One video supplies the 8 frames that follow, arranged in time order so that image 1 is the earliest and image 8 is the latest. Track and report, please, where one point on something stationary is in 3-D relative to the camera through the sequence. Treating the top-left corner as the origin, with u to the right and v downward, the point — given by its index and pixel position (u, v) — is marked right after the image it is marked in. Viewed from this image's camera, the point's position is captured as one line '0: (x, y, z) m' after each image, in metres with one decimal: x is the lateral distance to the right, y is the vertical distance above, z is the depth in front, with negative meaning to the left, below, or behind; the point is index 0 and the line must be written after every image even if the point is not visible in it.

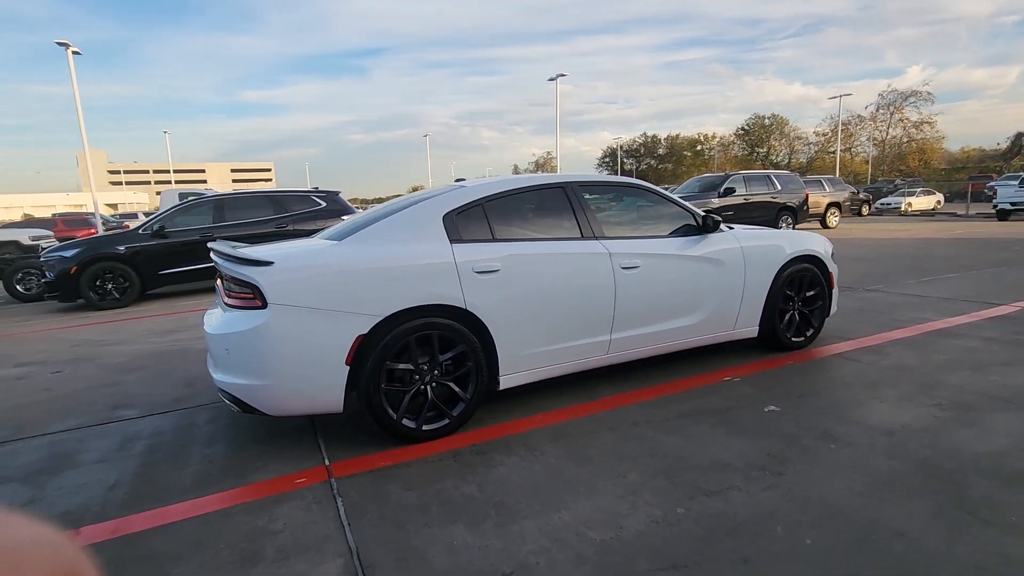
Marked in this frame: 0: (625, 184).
0: (+0.9, +0.8, +4.3) m
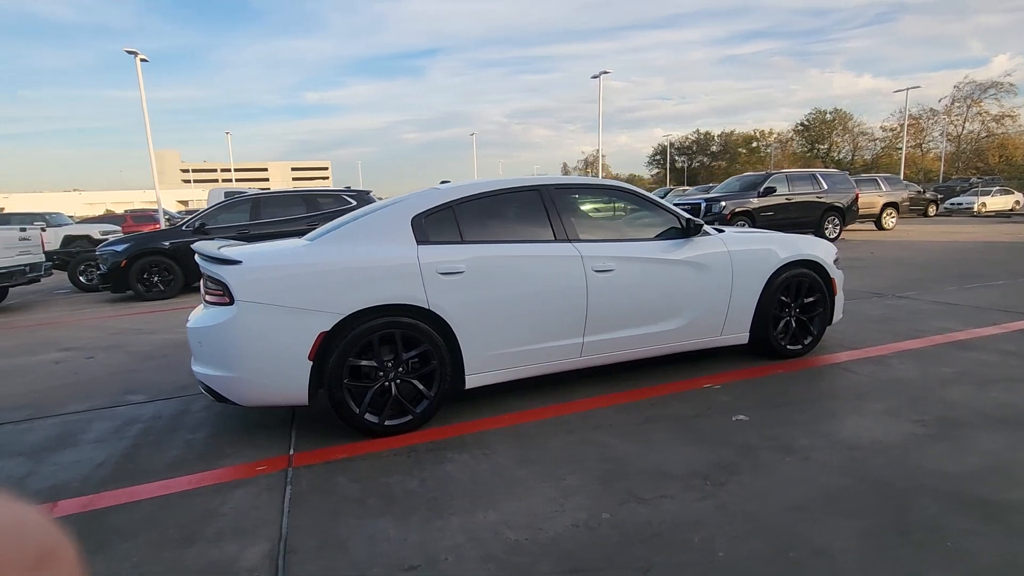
0: (+0.7, +0.8, +4.3) m
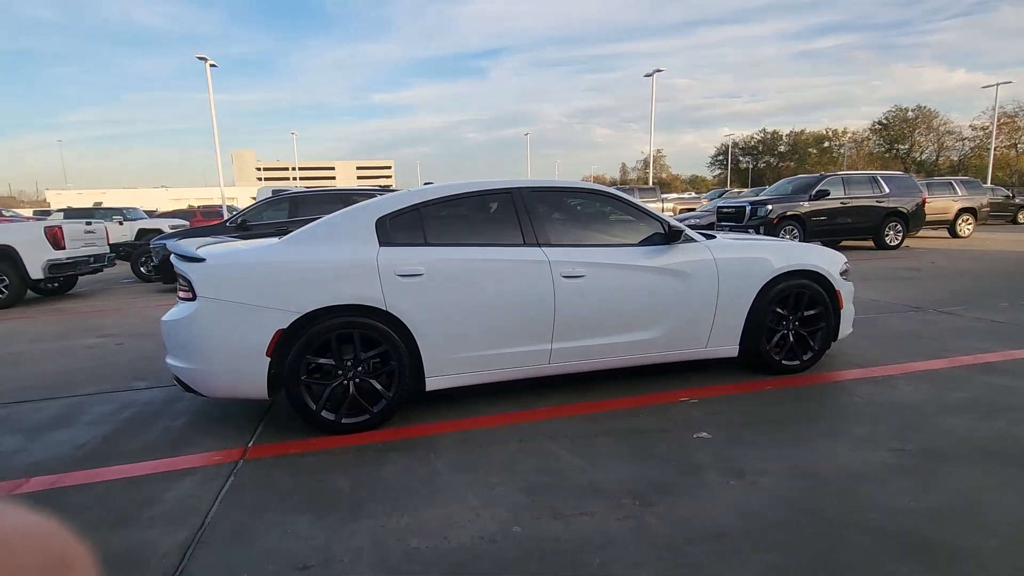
0: (+0.5, +0.8, +4.2) m
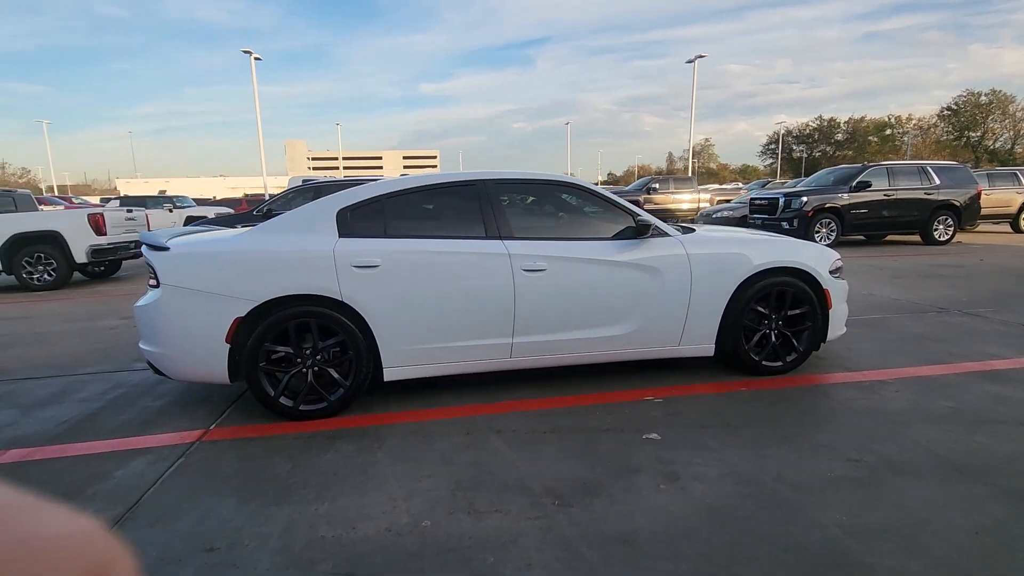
0: (+0.3, +0.8, +4.1) m
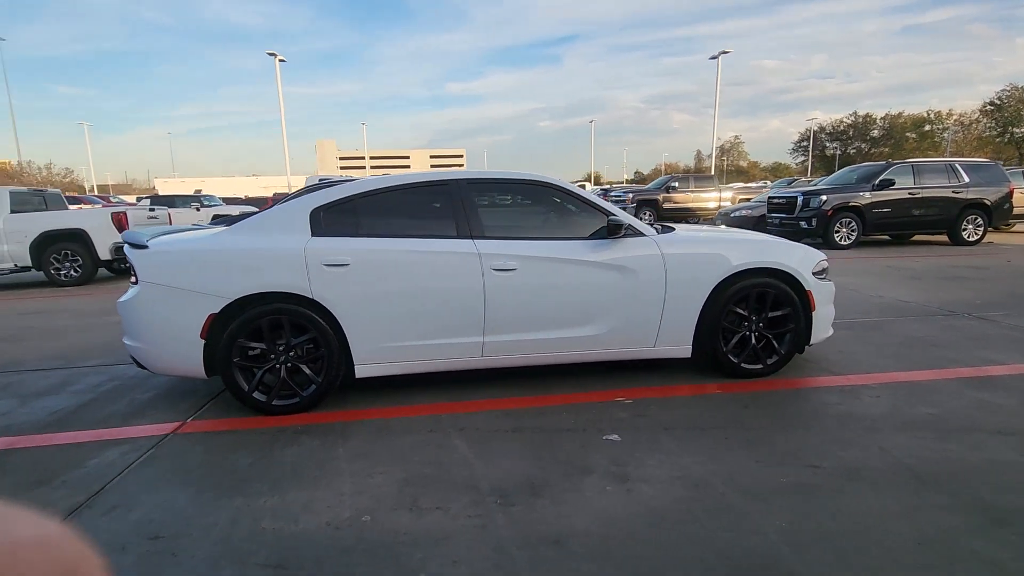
0: (+0.1, +0.8, +4.1) m
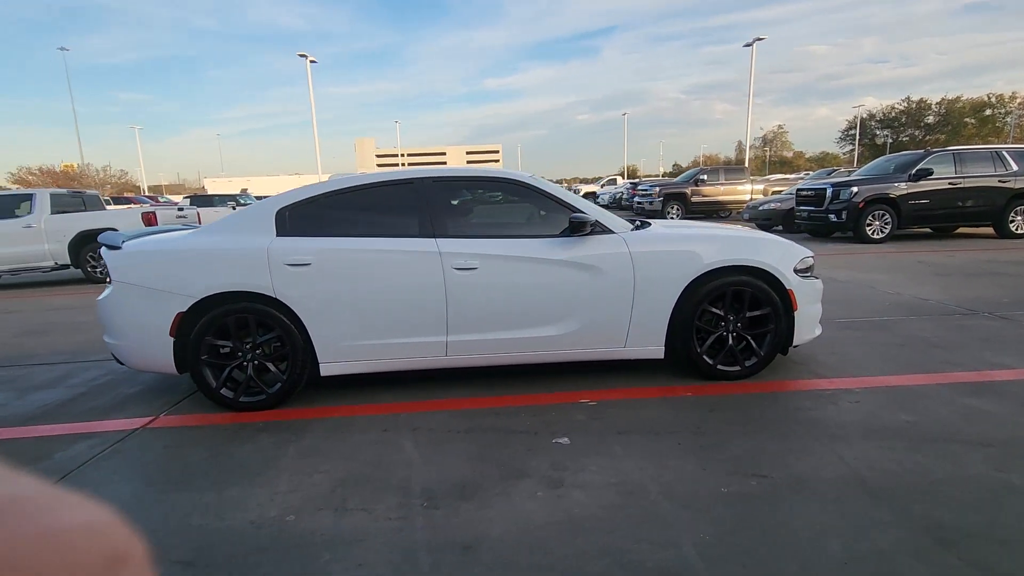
0: (-0.2, +0.8, +4.1) m
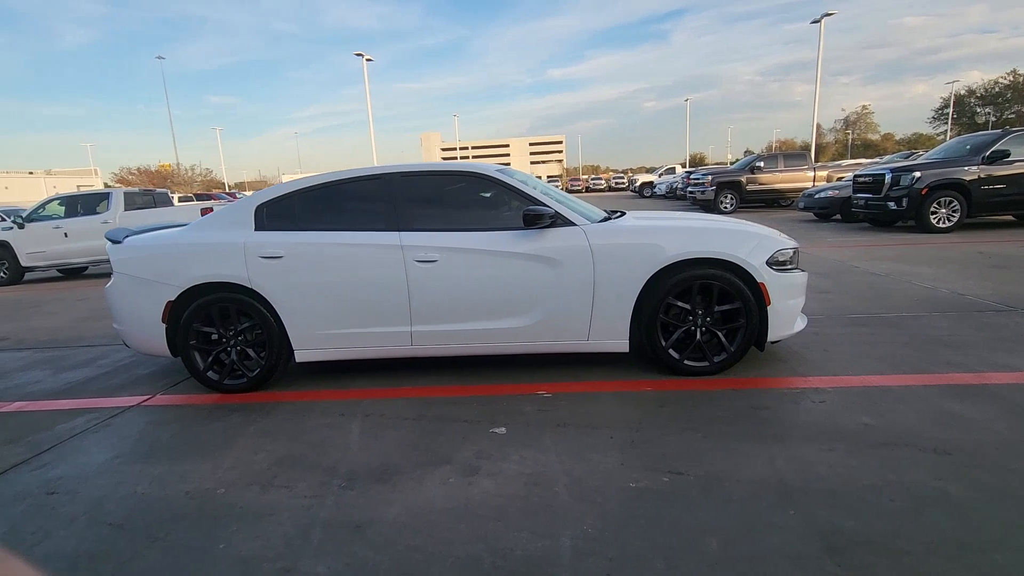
0: (-0.4, +0.9, +4.2) m
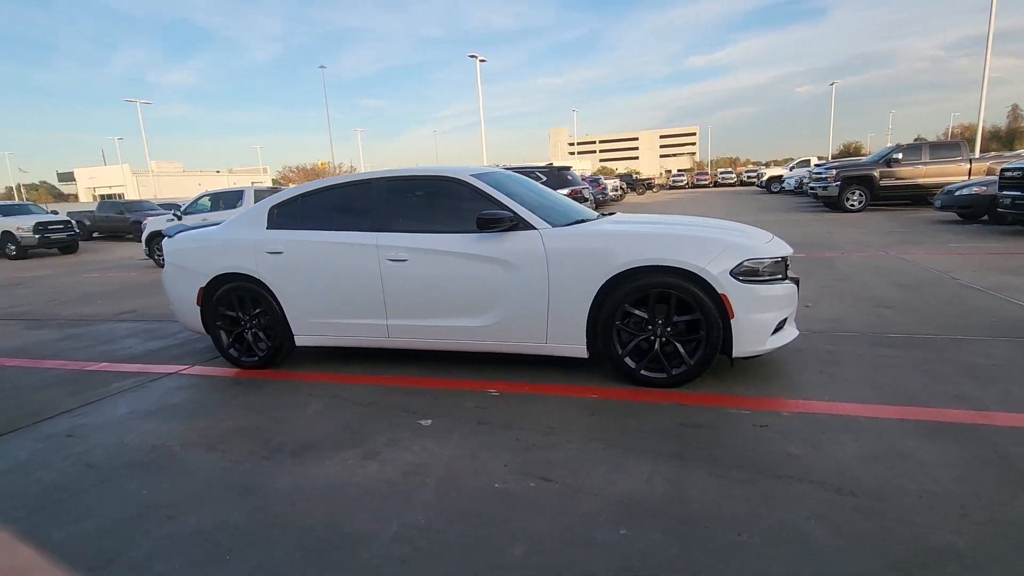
0: (-0.6, +0.9, +4.4) m
